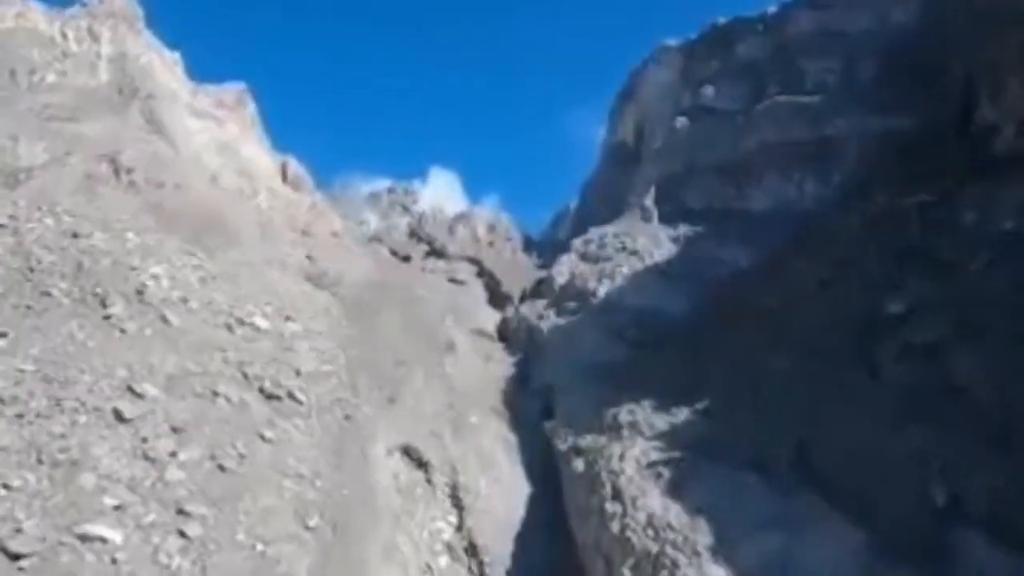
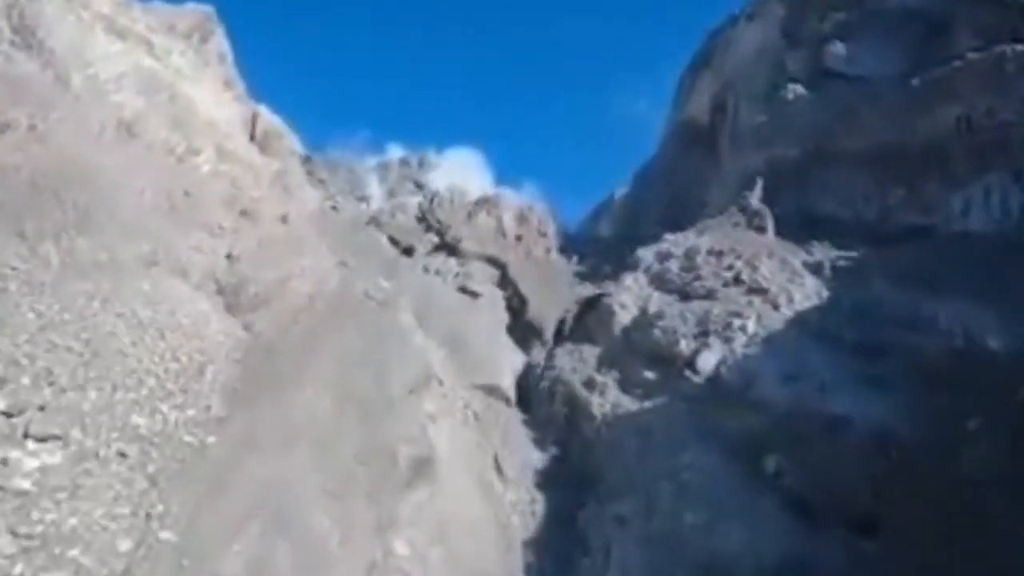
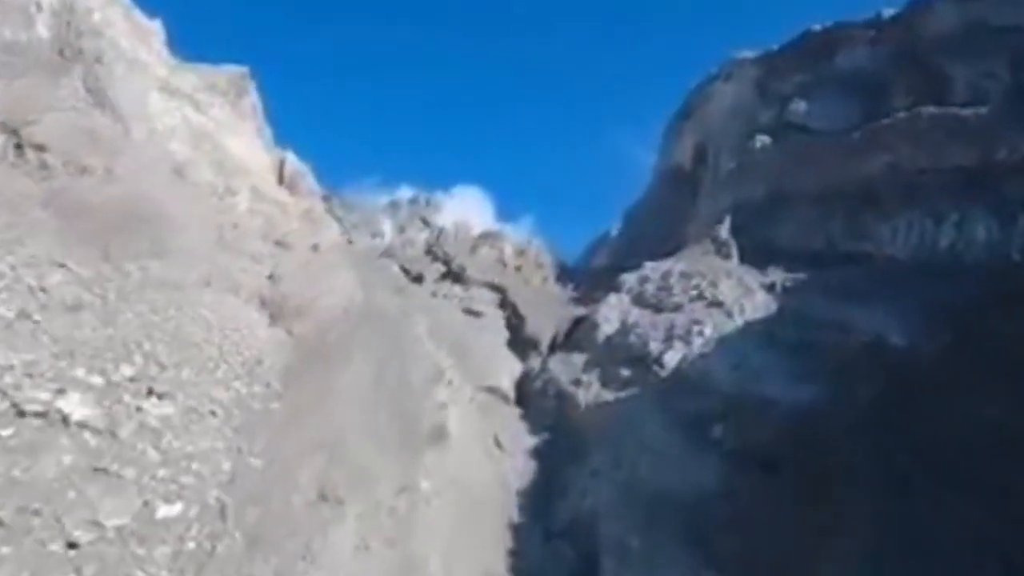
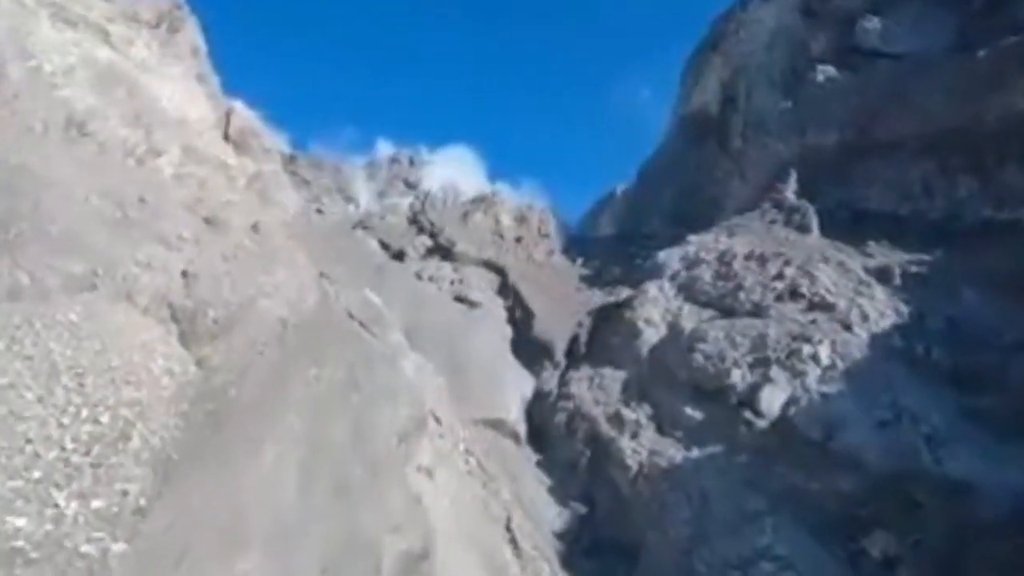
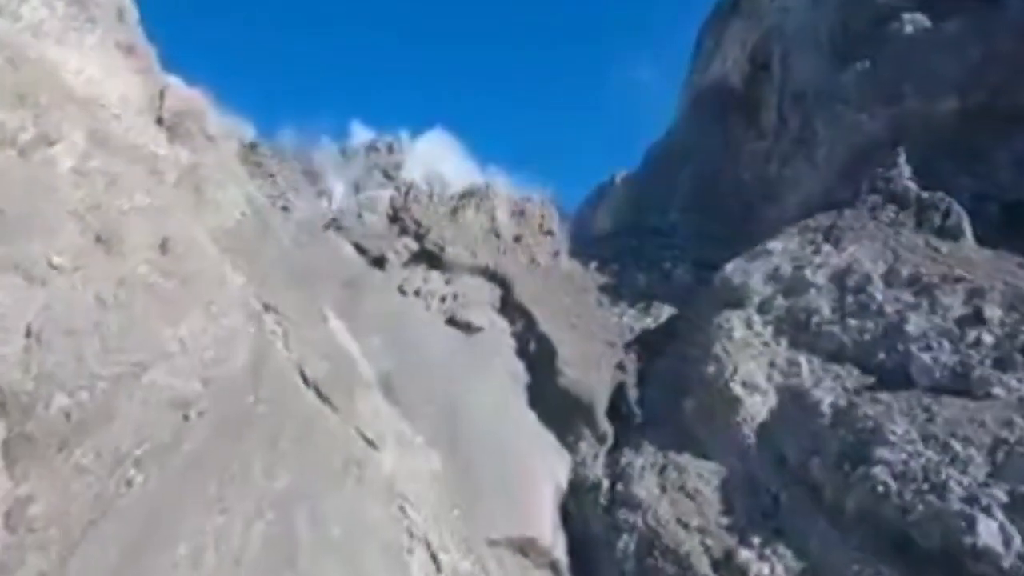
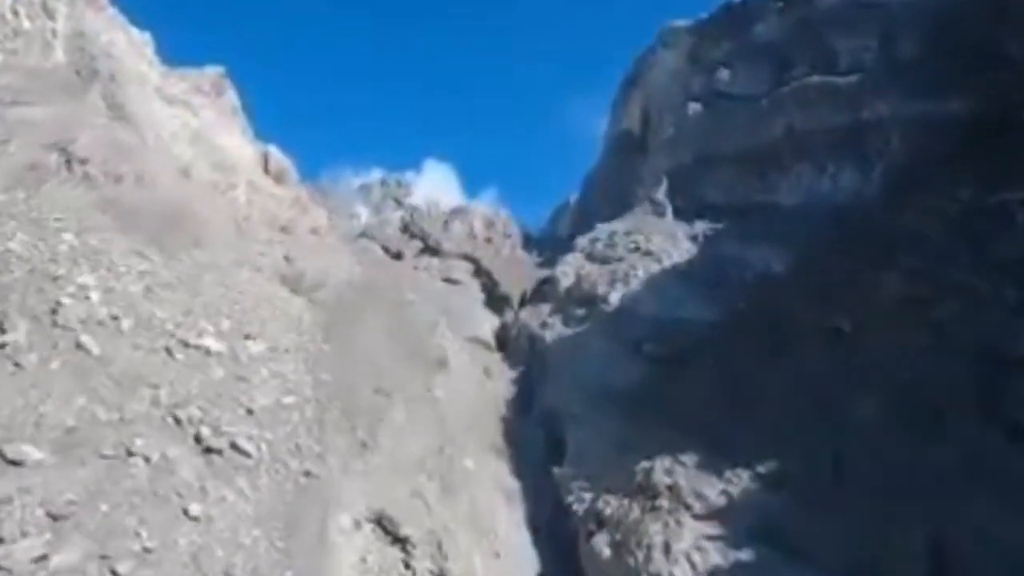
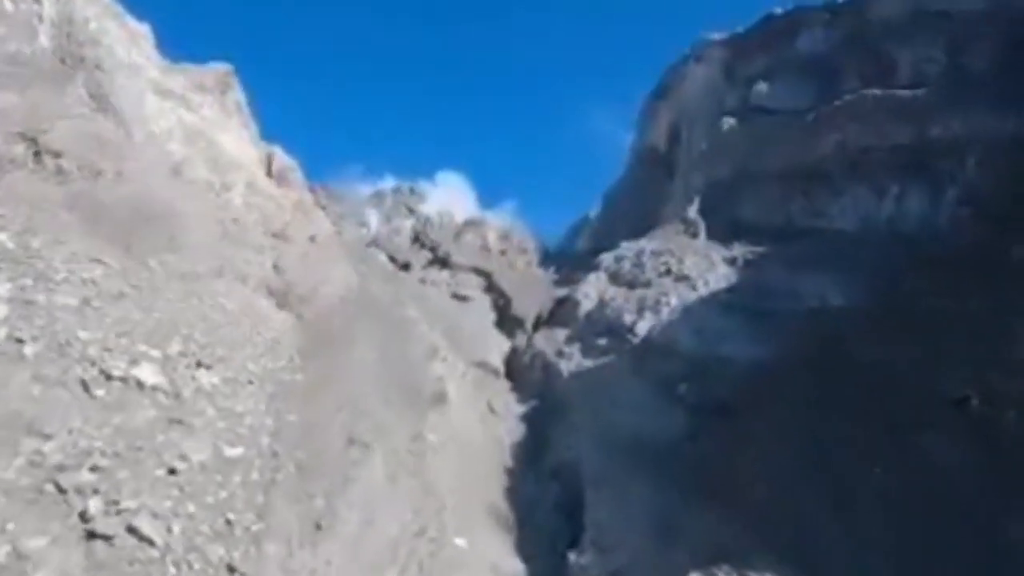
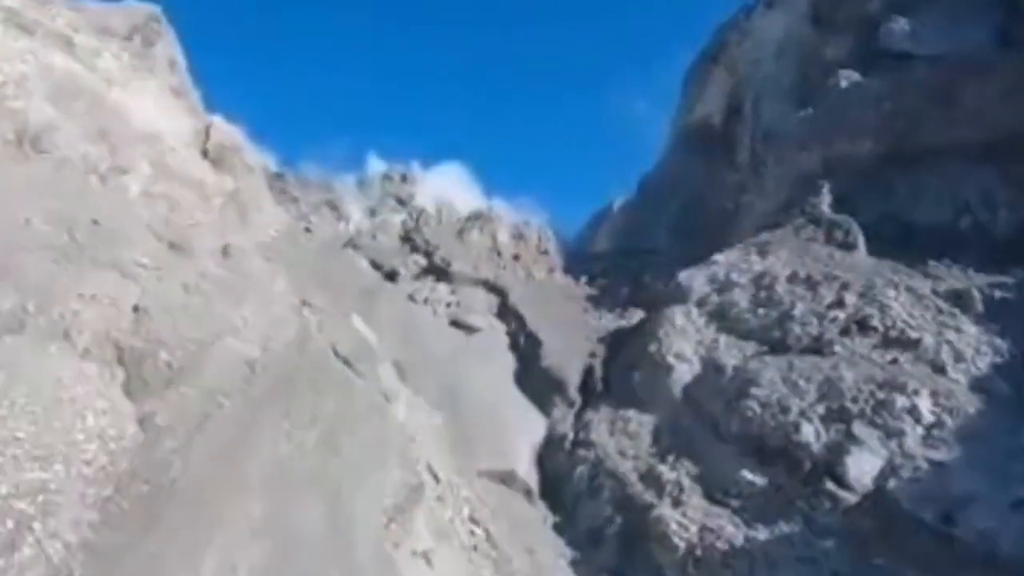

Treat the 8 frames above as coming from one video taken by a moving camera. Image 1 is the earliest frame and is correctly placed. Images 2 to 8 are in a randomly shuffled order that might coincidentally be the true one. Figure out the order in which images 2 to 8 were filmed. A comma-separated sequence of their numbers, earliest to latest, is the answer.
6, 7, 3, 2, 4, 8, 5
